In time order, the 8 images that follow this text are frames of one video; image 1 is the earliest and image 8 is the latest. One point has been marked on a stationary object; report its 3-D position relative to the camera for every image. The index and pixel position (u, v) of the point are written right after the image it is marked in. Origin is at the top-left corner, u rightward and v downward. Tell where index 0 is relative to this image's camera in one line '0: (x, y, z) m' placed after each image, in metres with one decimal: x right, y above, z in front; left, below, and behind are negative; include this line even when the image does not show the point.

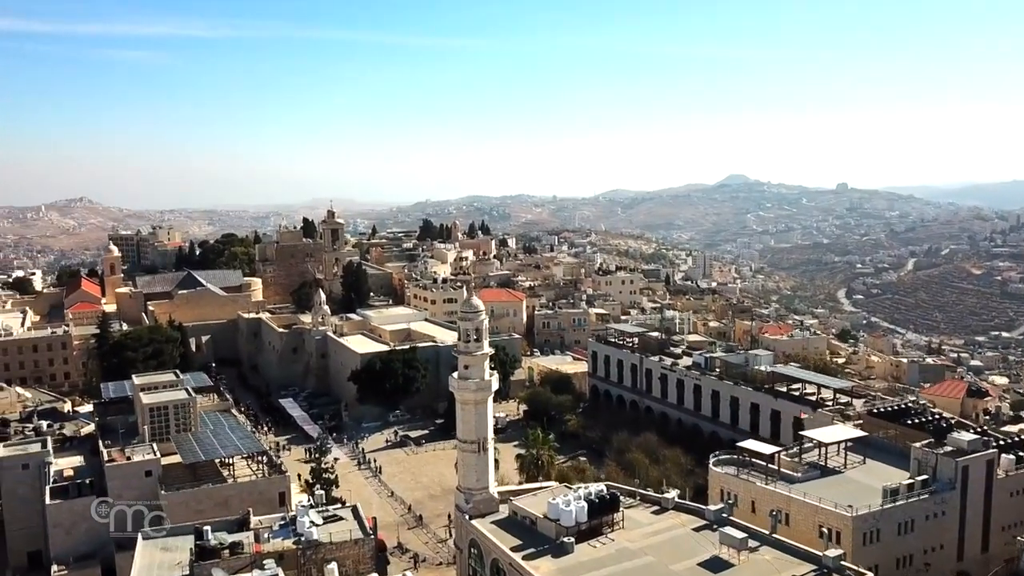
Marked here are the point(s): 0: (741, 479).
0: (+4.8, -4.0, +18.1) m
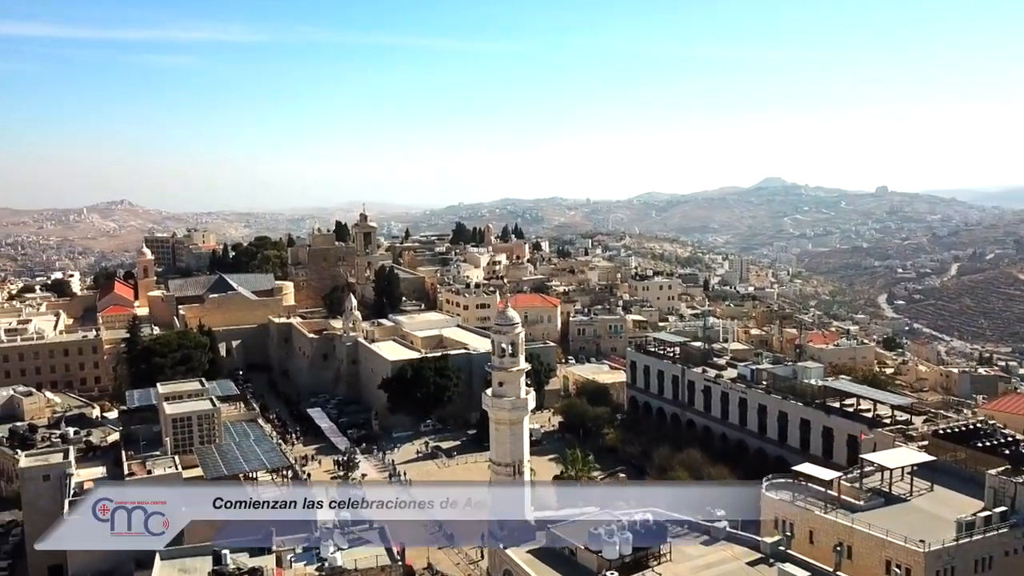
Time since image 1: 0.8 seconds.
0: (+5.6, -4.3, +16.7) m
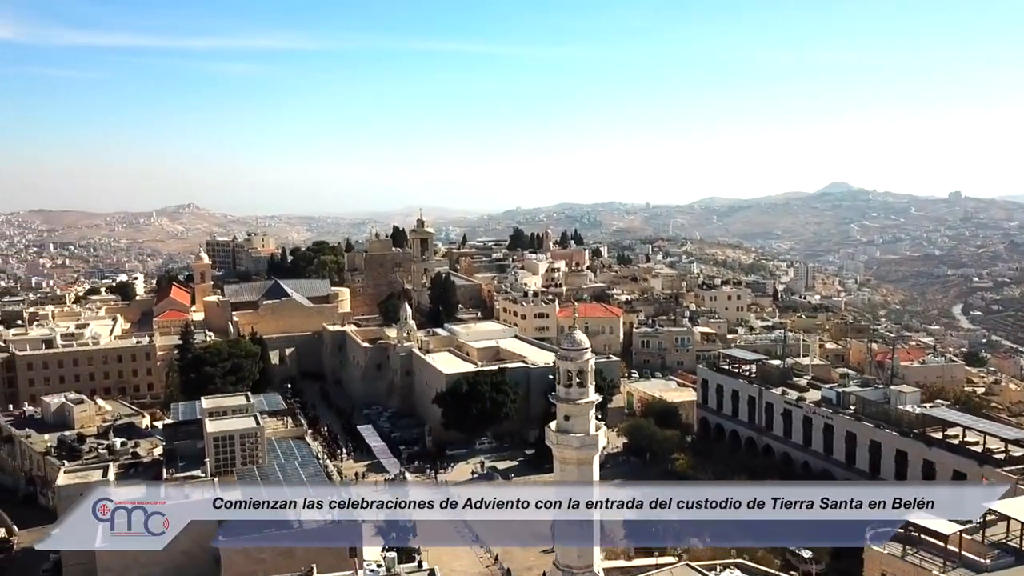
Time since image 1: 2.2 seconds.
0: (+6.7, -4.6, +14.4) m
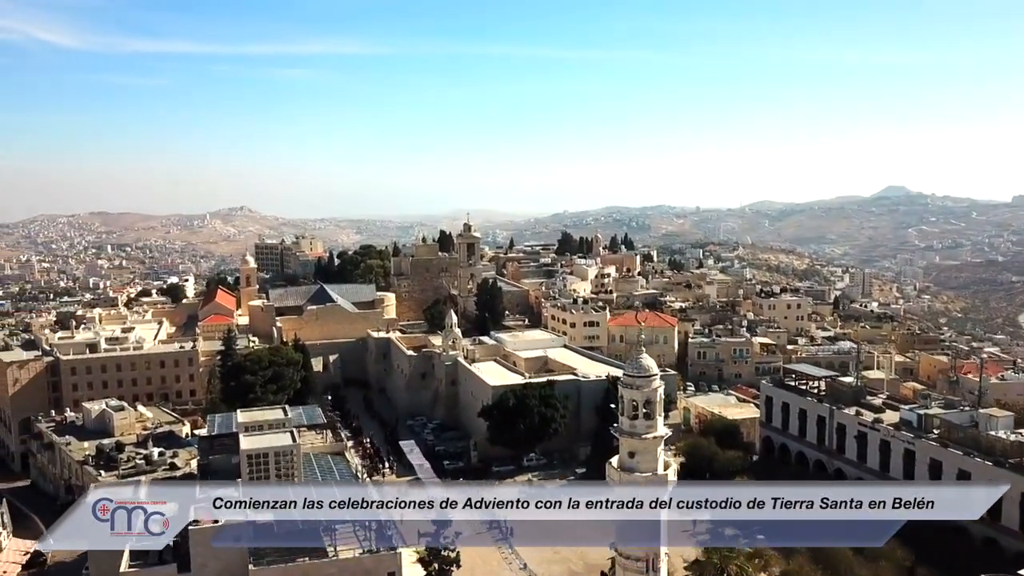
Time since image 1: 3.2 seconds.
0: (+7.5, -4.9, +12.4) m
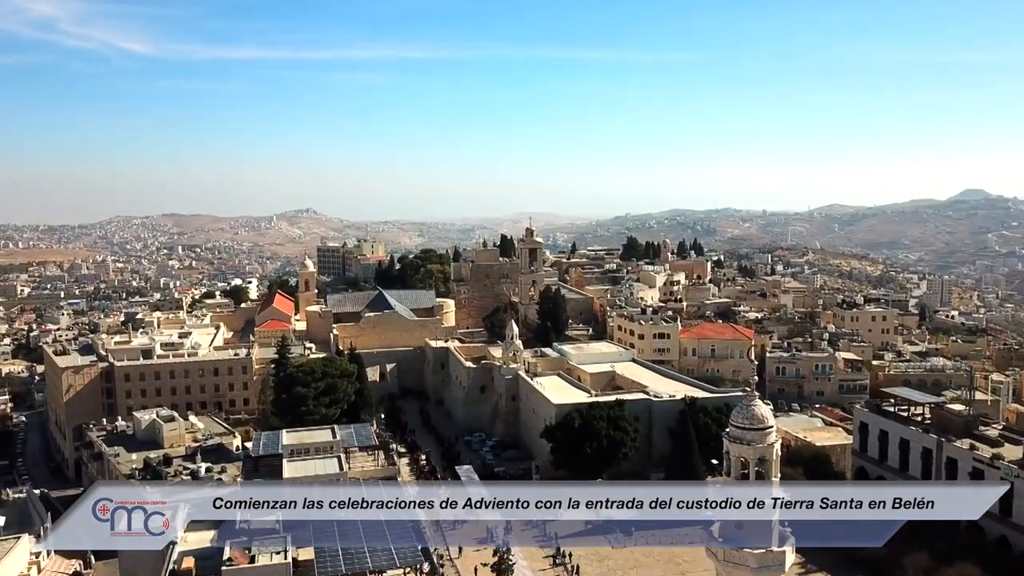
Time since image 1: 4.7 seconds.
0: (+8.3, -5.3, +9.6) m
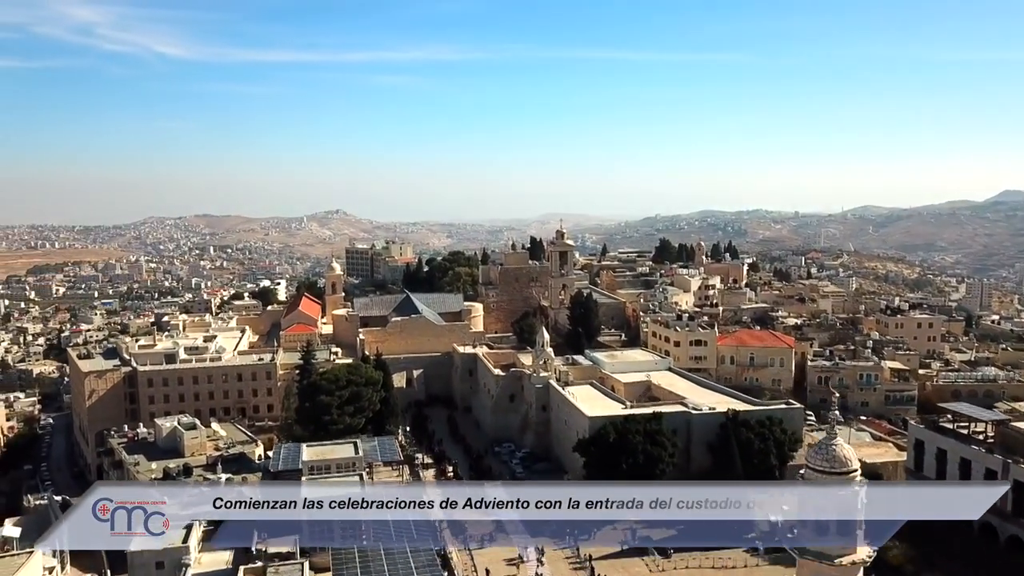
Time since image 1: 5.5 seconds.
0: (+8.7, -5.5, +8.0) m
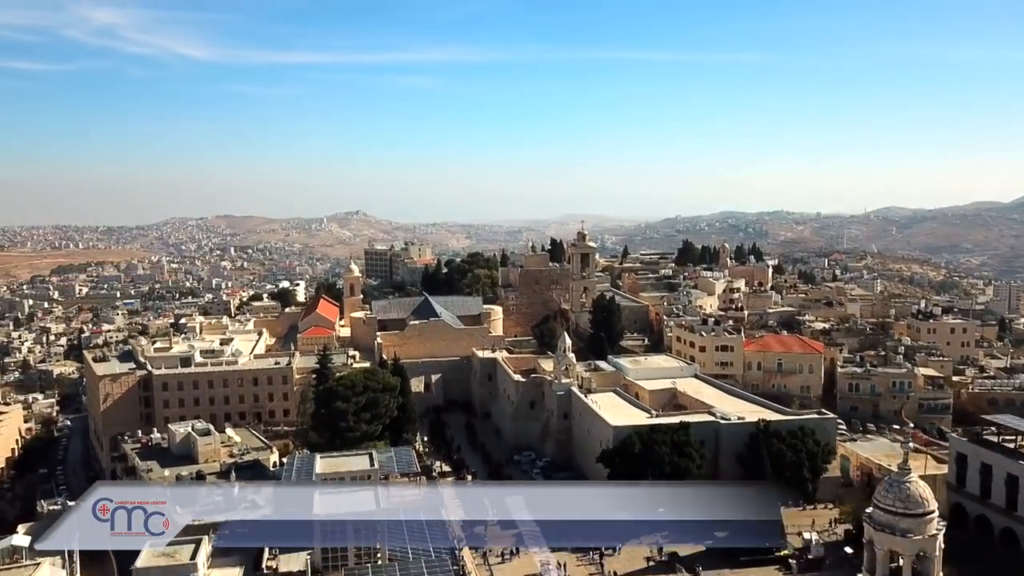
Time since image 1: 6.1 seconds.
0: (+8.9, -5.6, +6.9) m
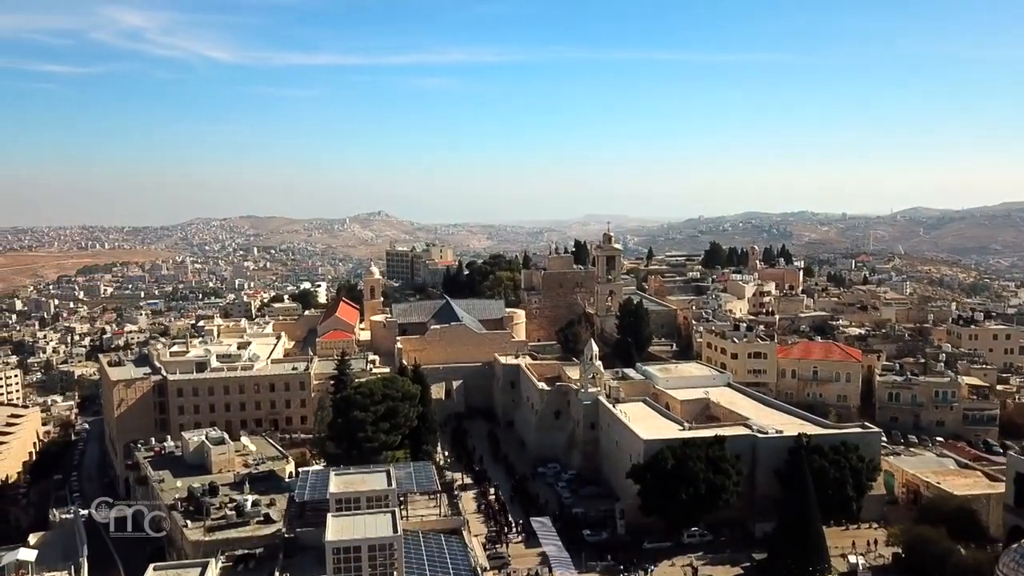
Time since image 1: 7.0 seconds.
0: (+9.2, -5.8, +5.4) m
